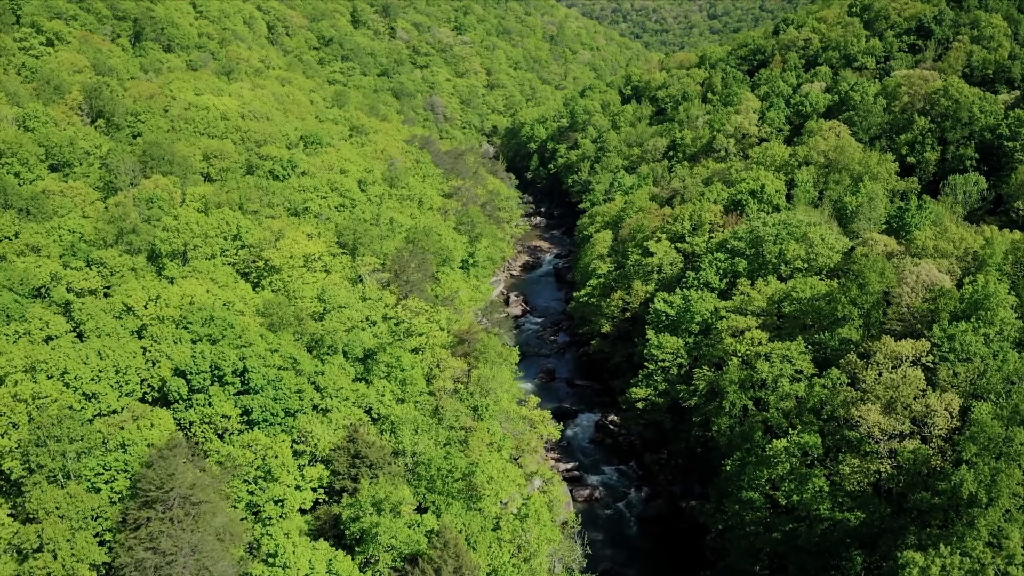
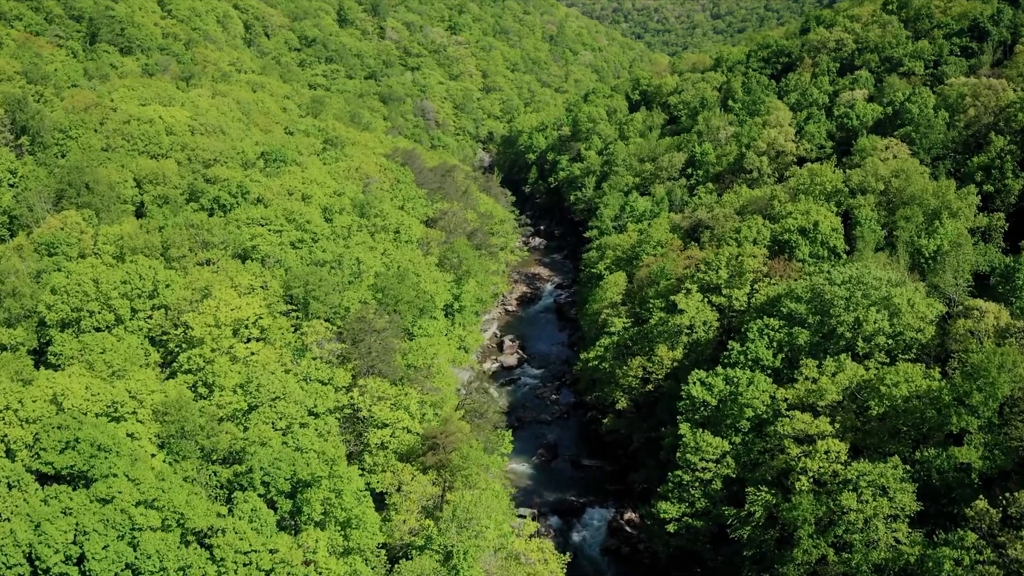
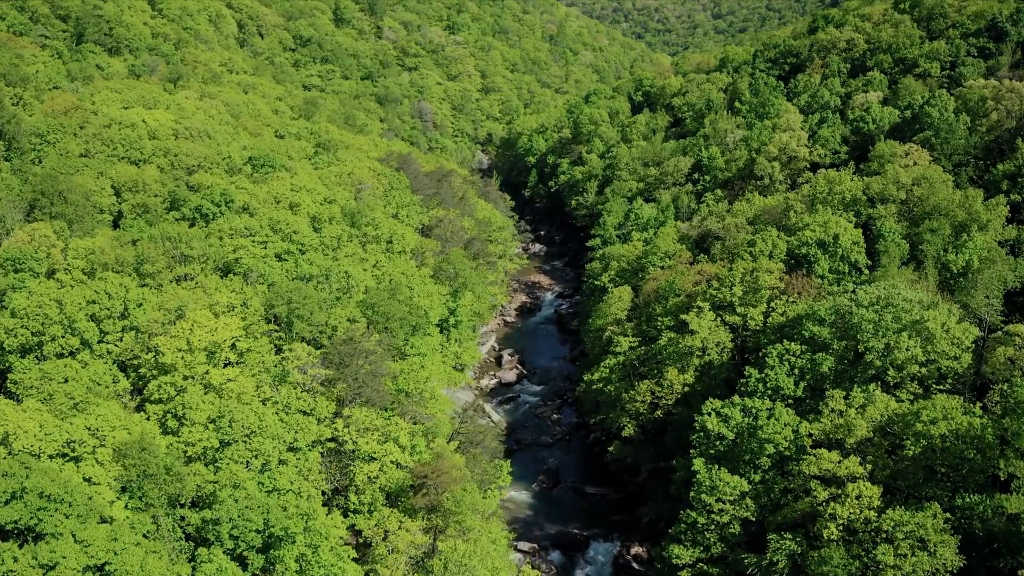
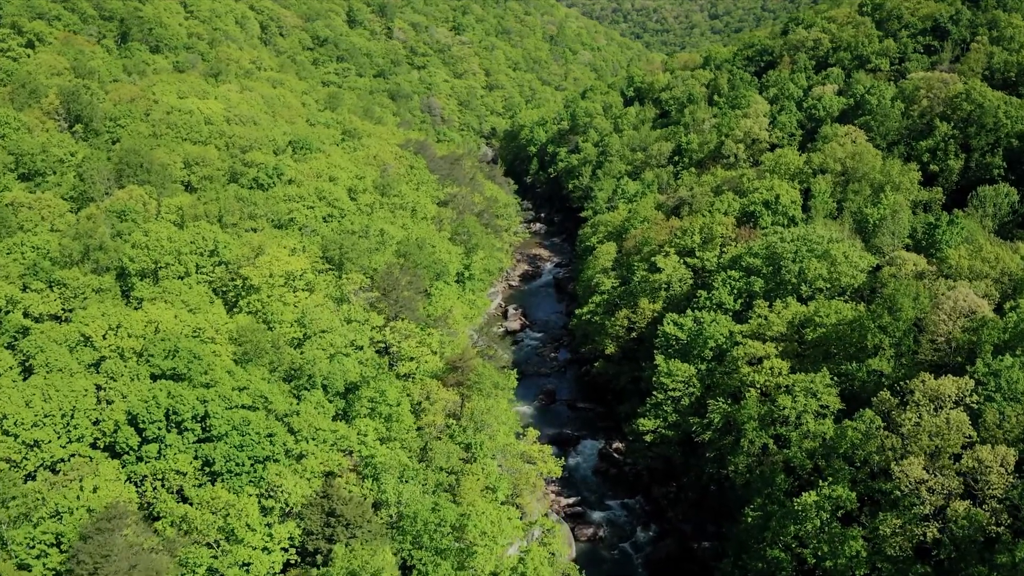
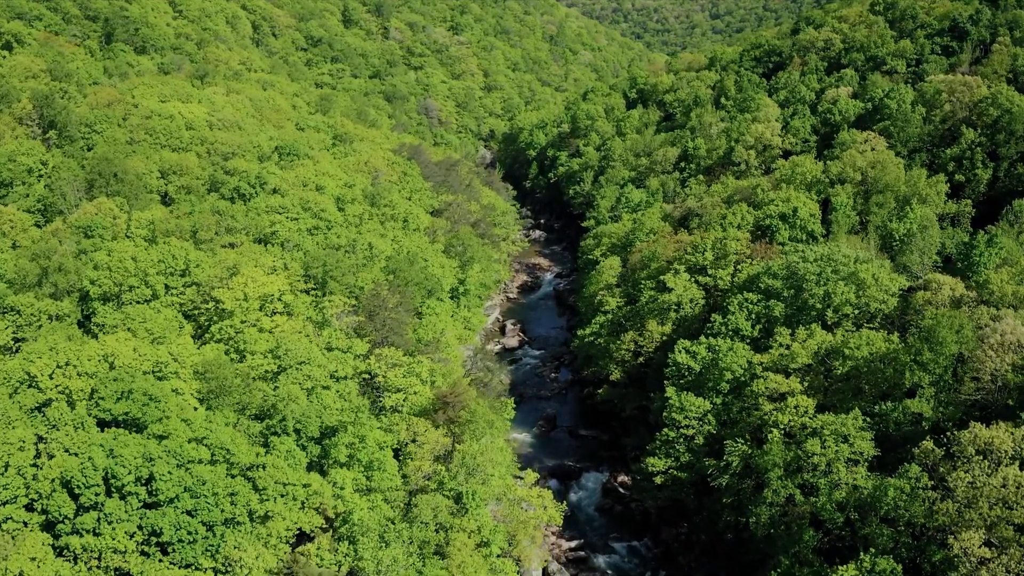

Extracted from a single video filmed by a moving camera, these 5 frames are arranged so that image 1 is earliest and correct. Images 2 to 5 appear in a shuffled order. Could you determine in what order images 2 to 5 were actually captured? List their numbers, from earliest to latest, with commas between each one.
4, 5, 2, 3
